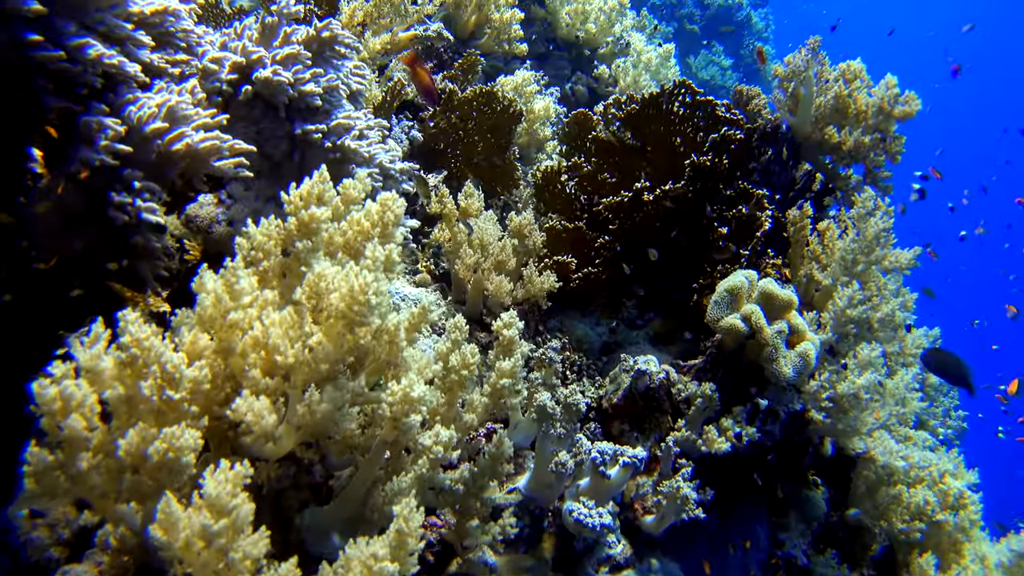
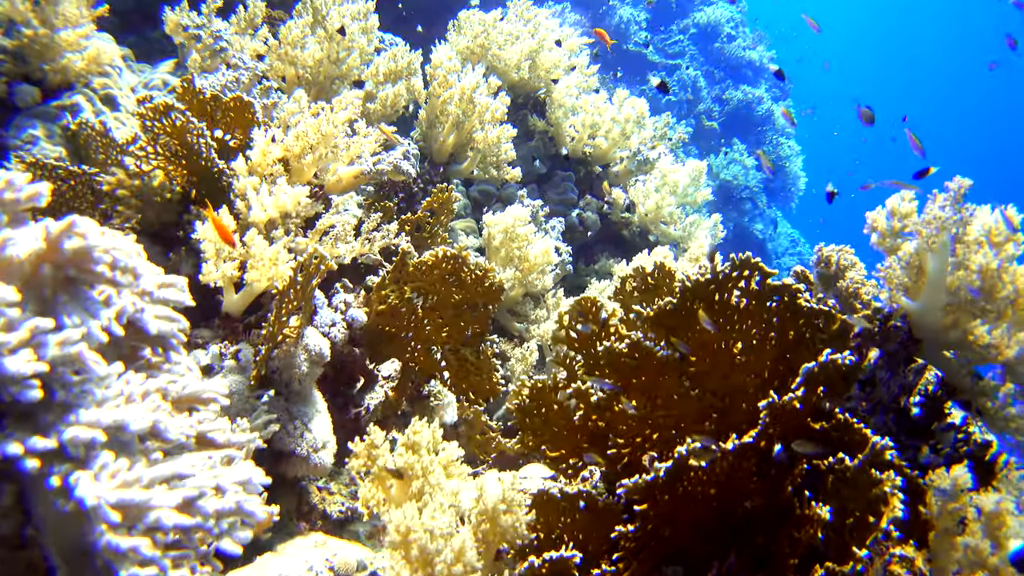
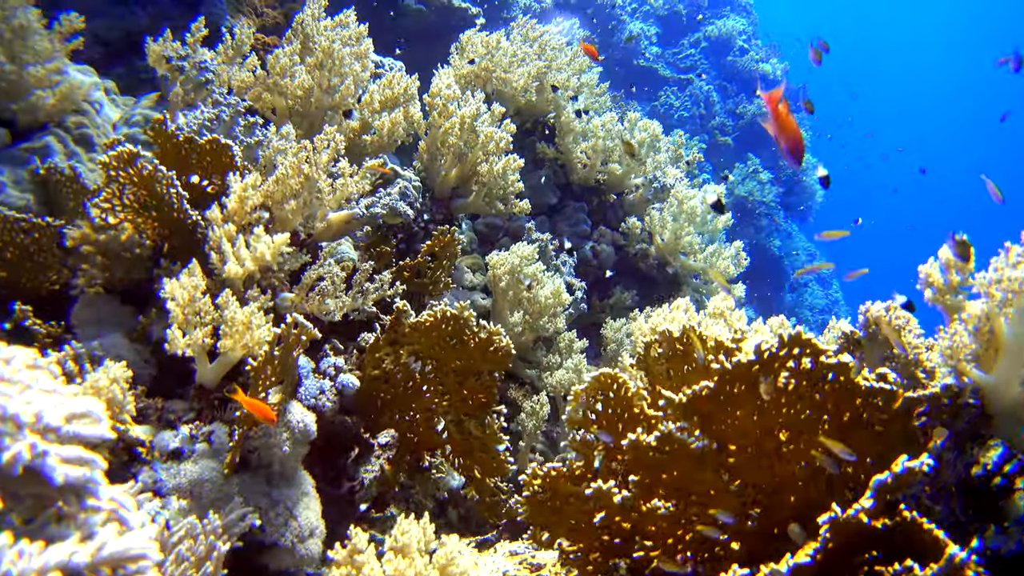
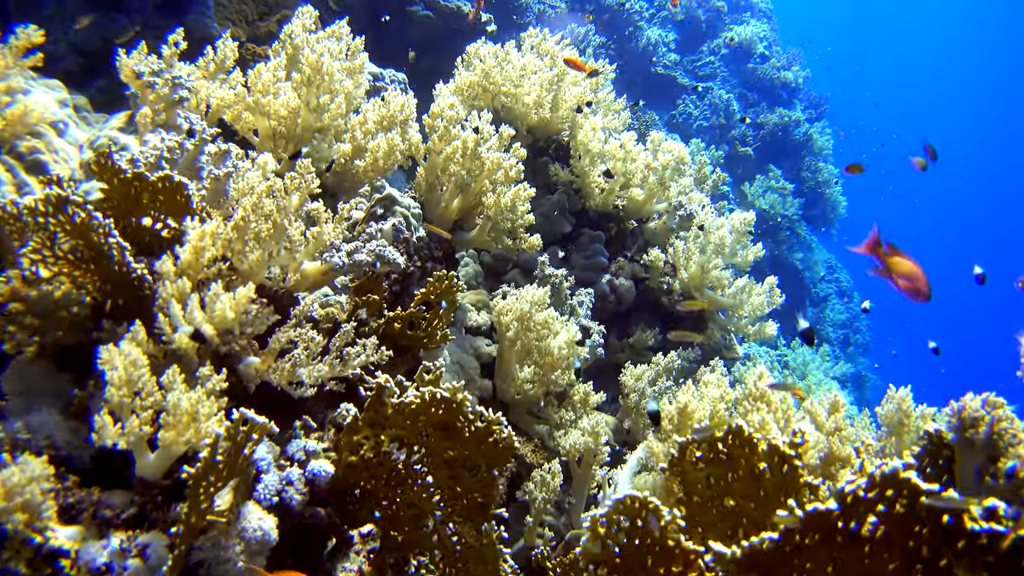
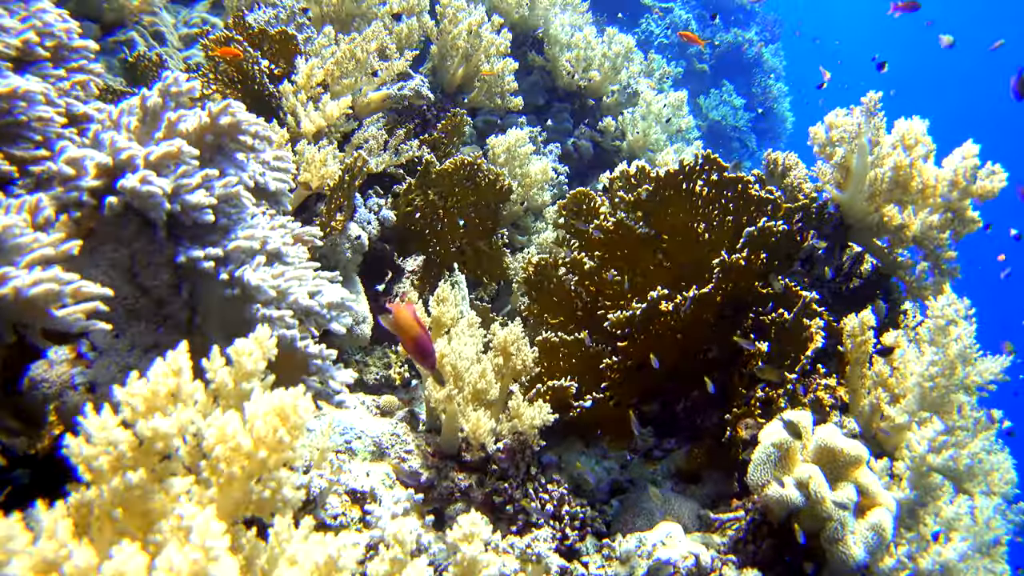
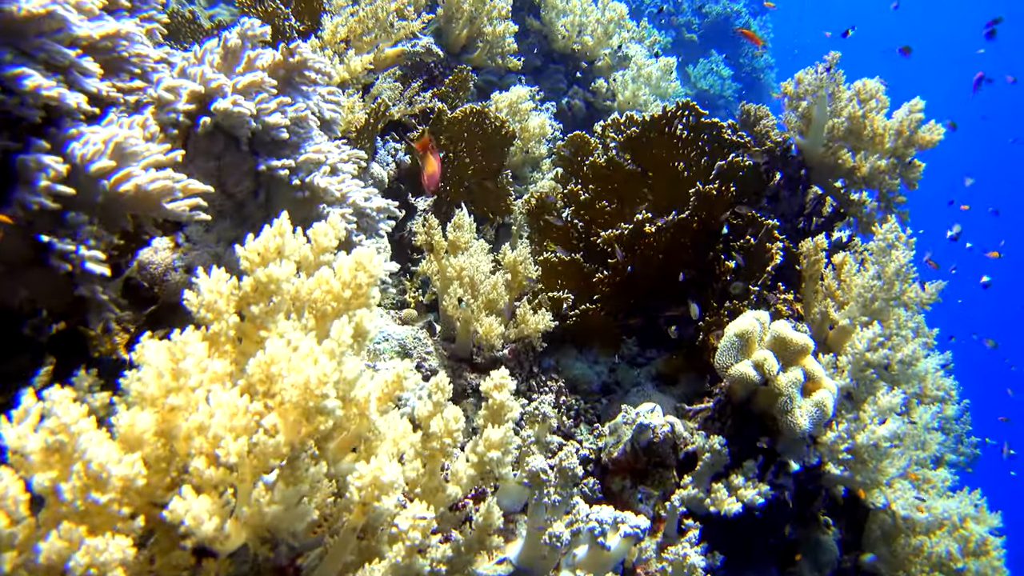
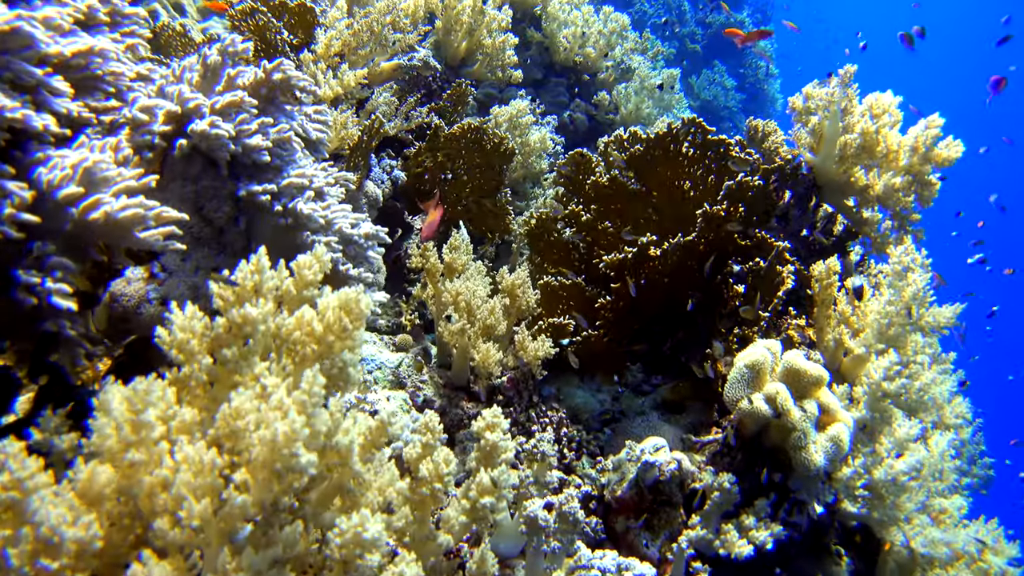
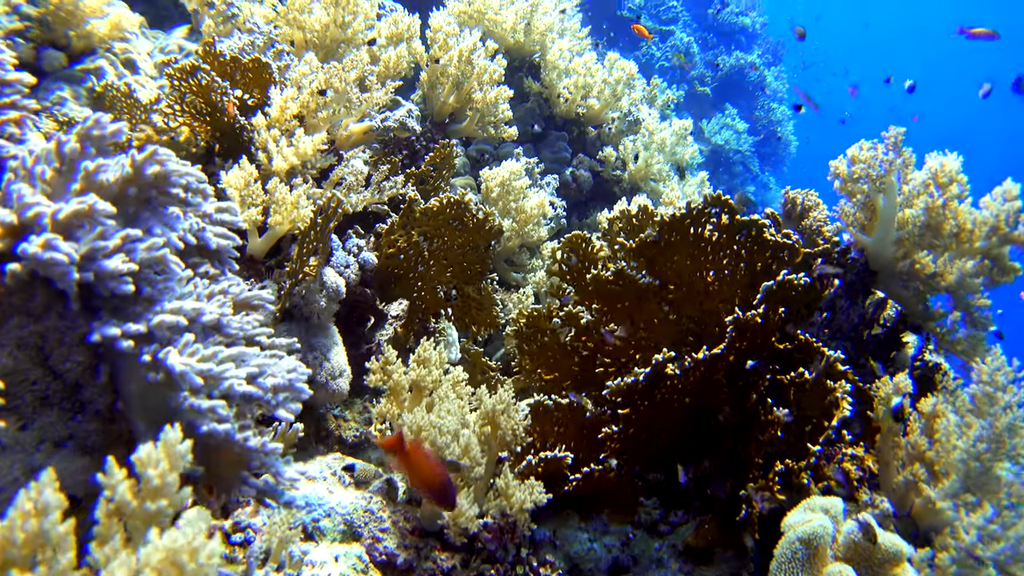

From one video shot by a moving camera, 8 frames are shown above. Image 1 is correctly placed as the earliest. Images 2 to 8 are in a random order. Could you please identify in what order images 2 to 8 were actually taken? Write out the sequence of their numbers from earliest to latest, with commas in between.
6, 7, 5, 8, 2, 3, 4
